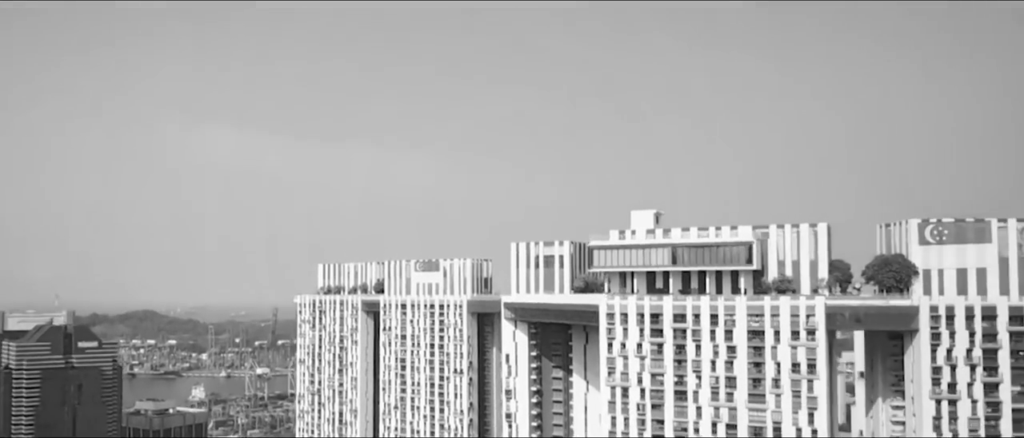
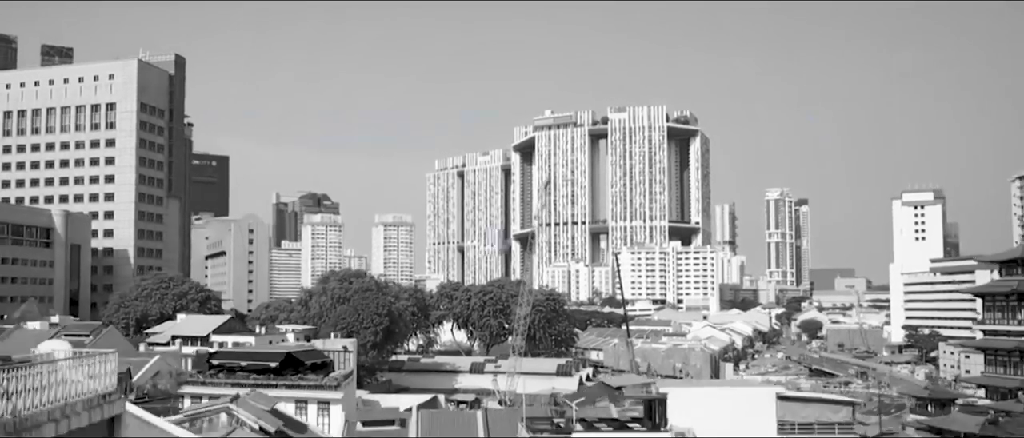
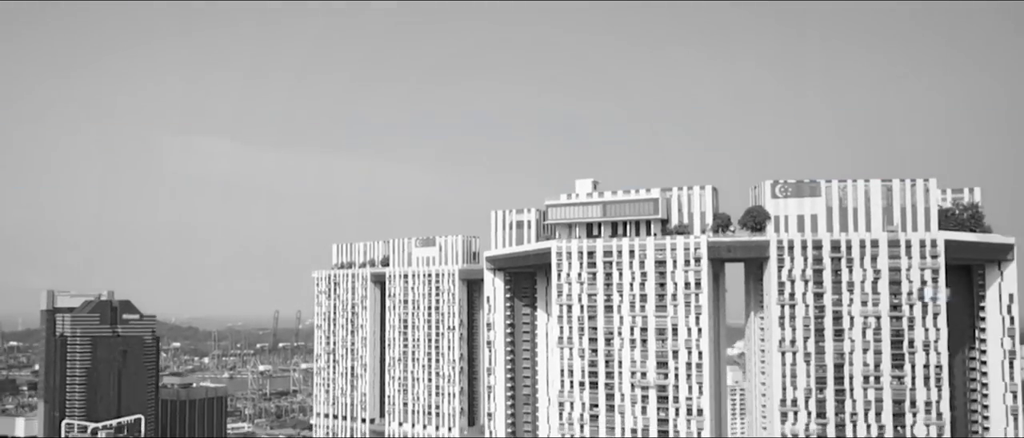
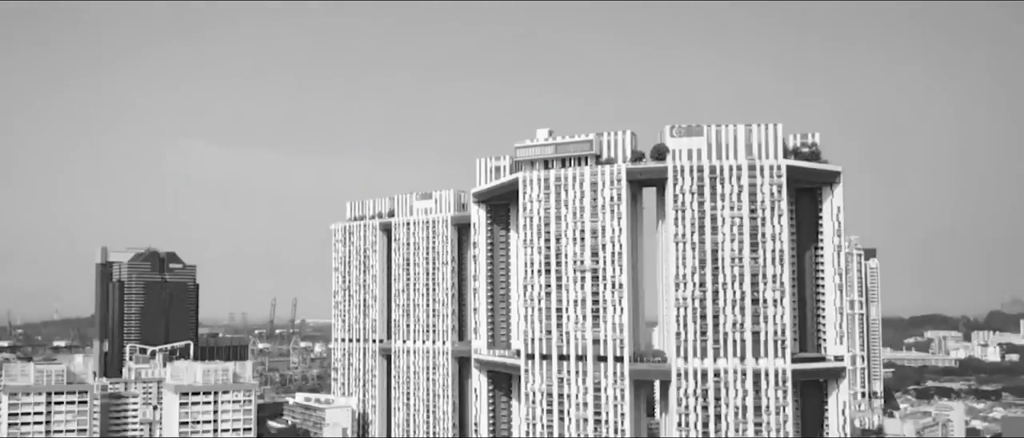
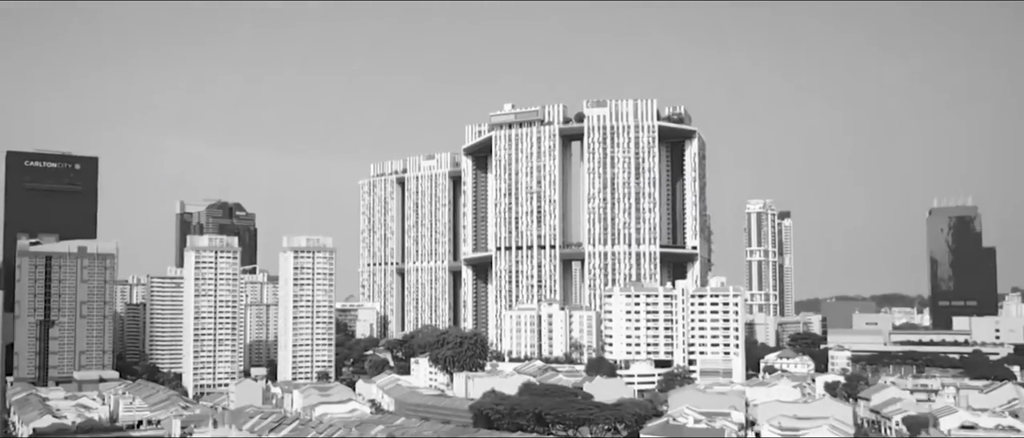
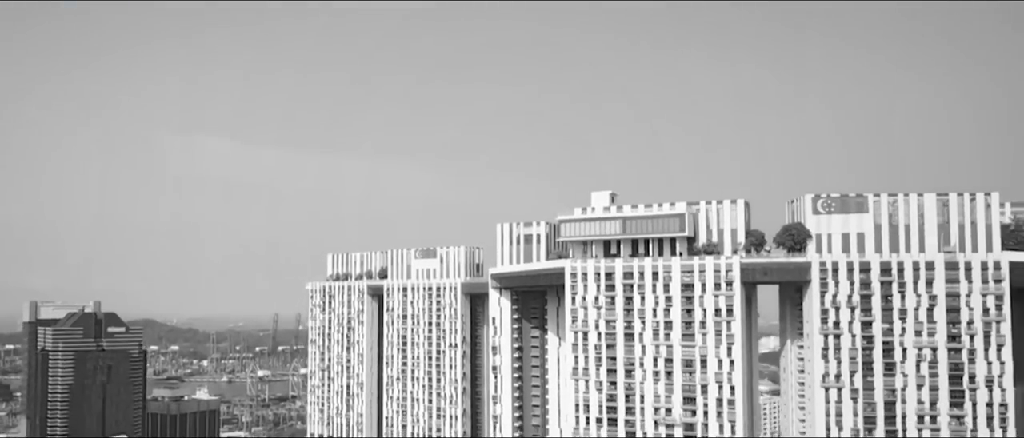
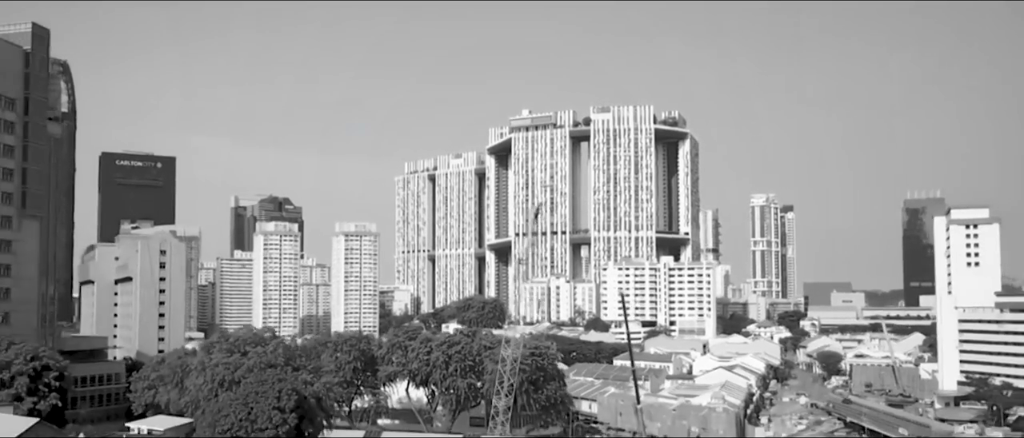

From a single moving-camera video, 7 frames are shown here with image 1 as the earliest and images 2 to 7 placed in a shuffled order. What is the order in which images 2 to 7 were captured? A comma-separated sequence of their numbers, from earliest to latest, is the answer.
6, 3, 4, 5, 7, 2
